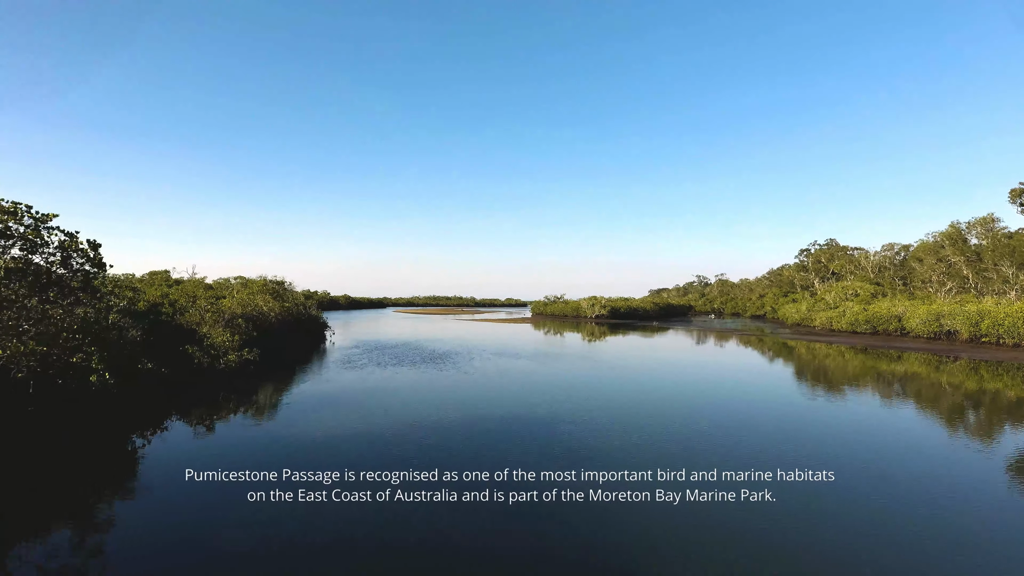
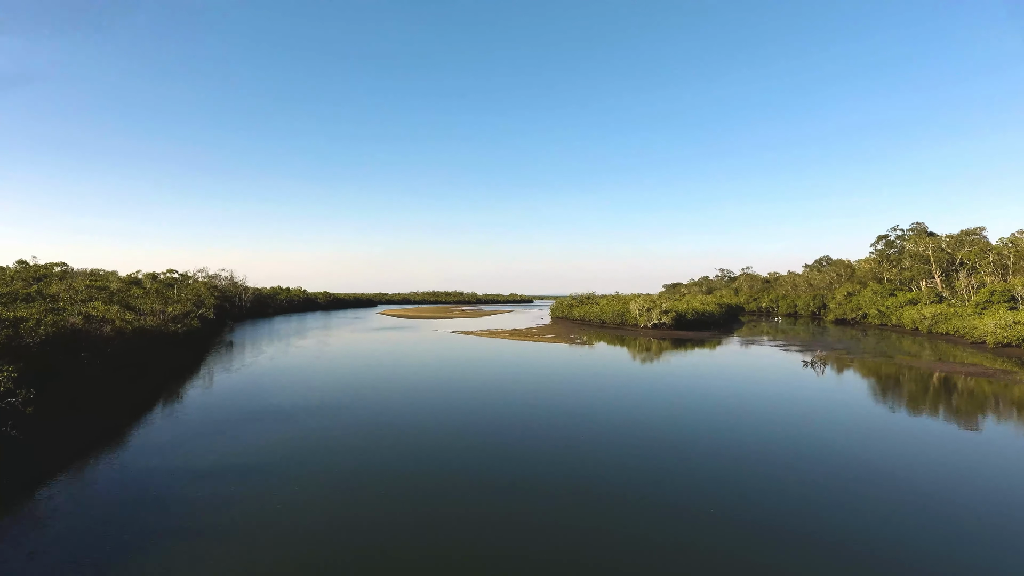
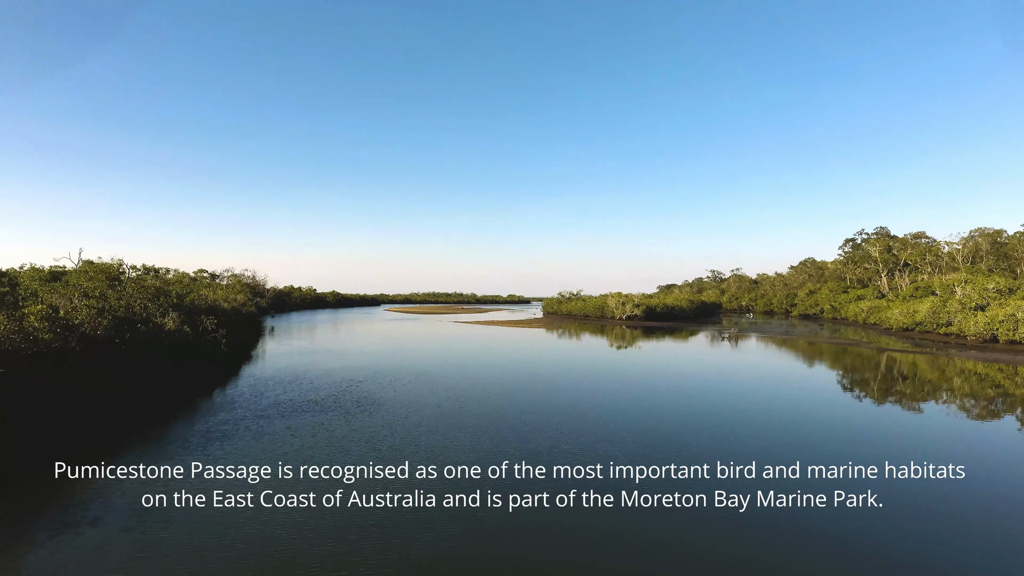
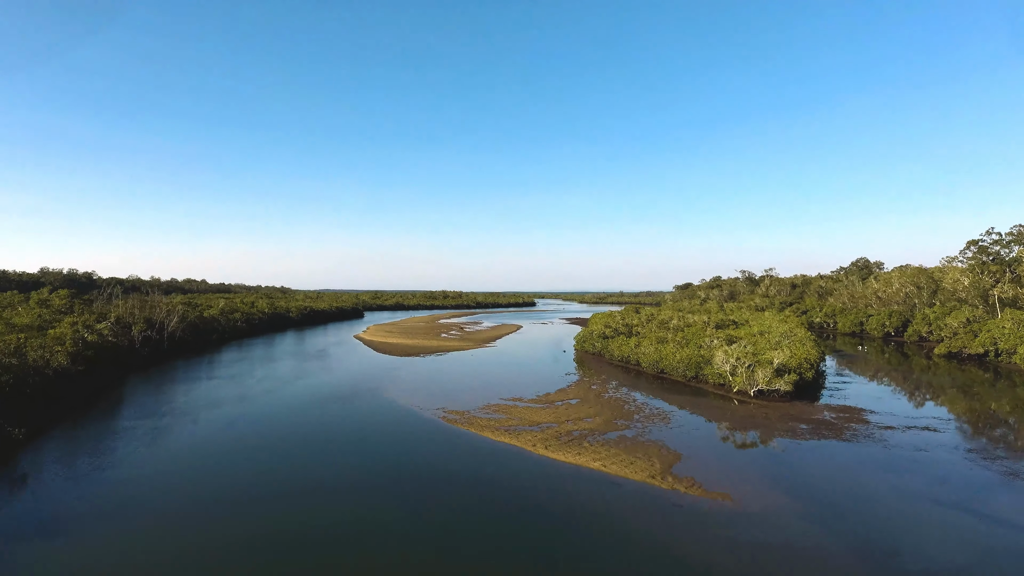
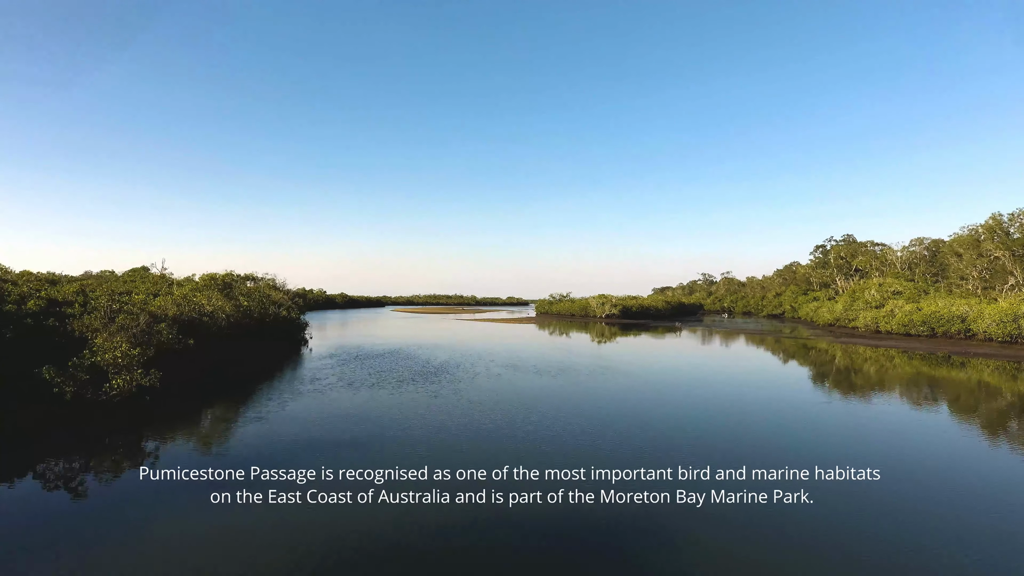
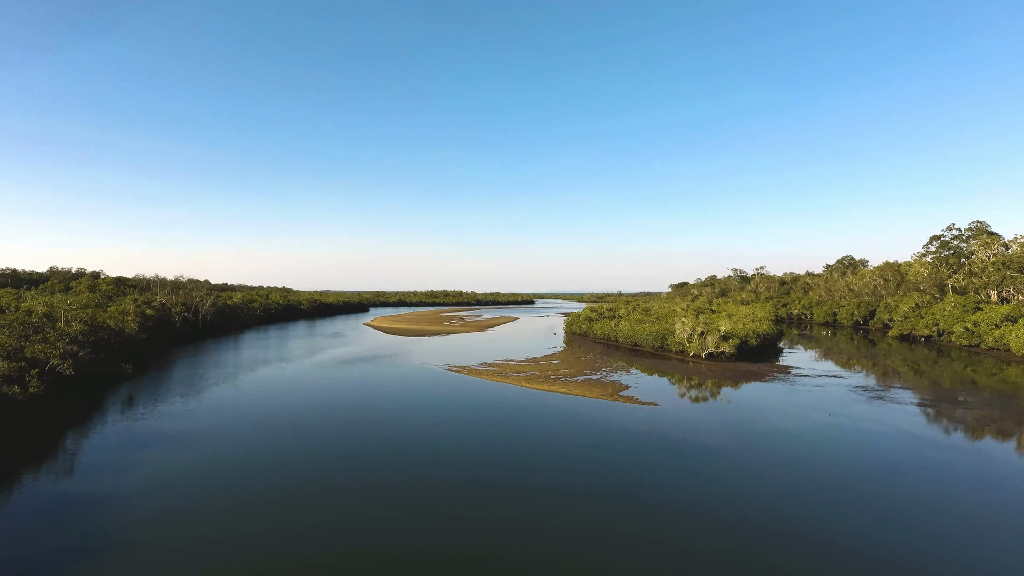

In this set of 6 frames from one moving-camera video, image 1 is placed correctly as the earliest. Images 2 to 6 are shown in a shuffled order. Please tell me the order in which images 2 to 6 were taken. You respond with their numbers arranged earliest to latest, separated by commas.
5, 3, 2, 6, 4
